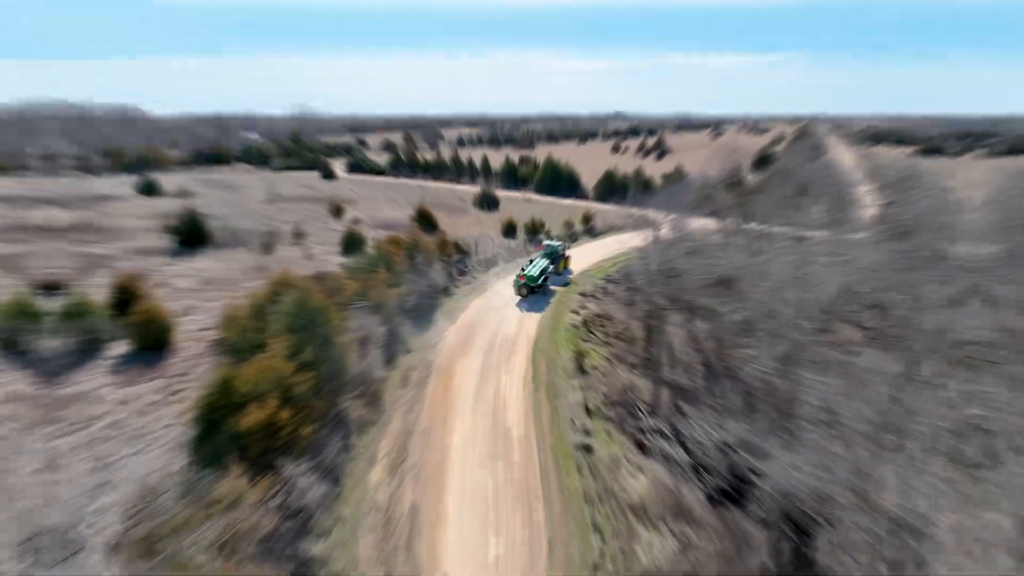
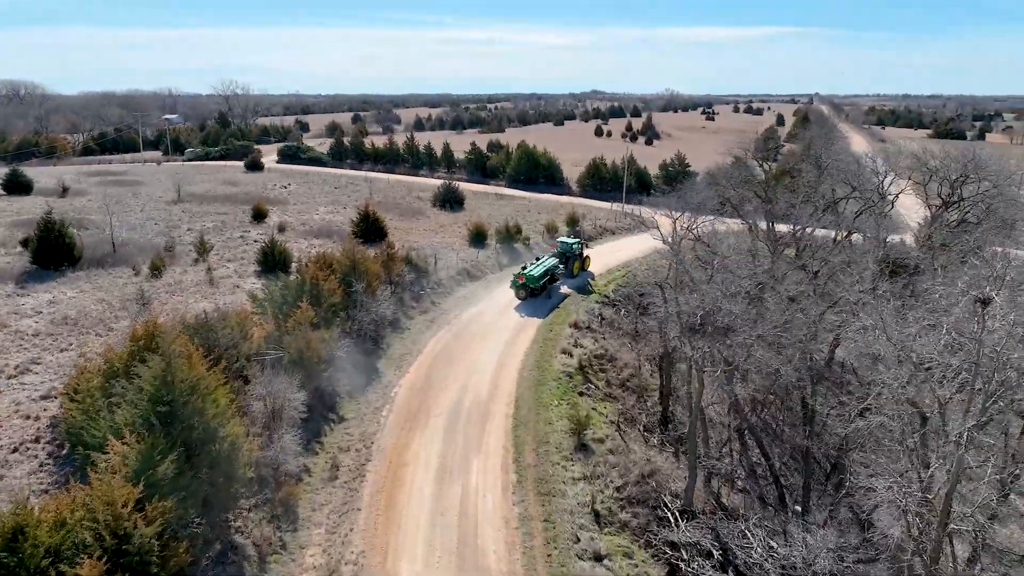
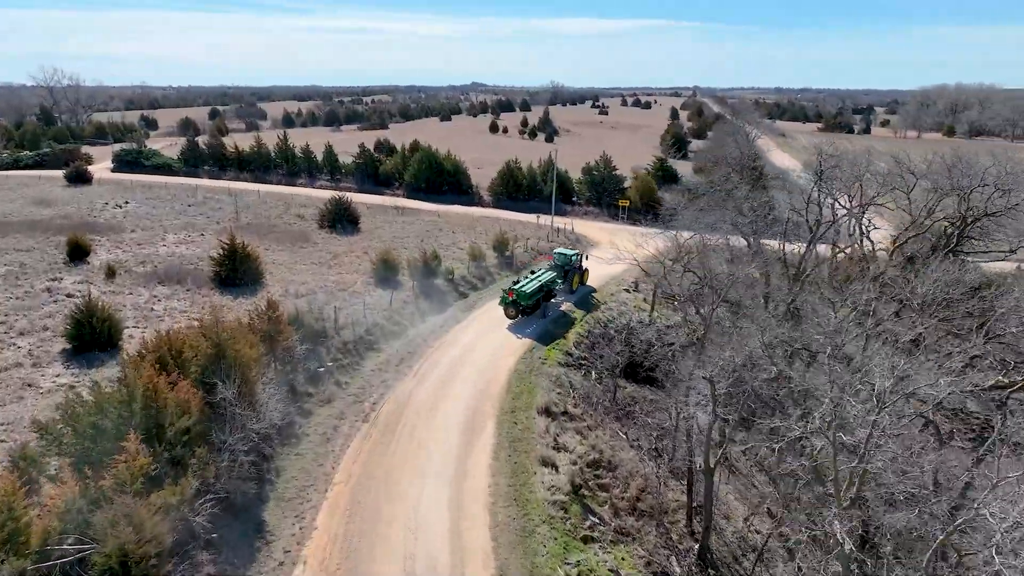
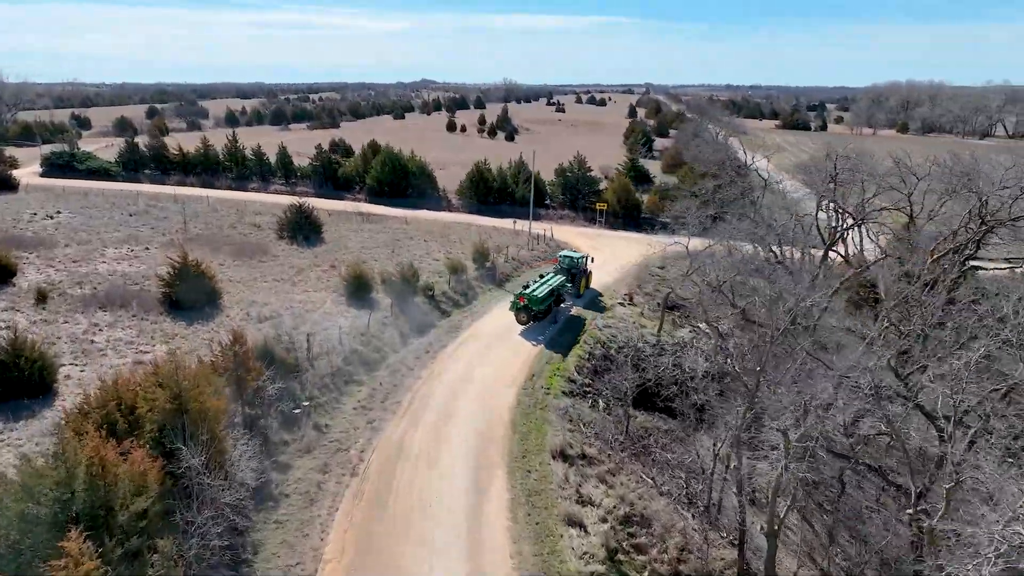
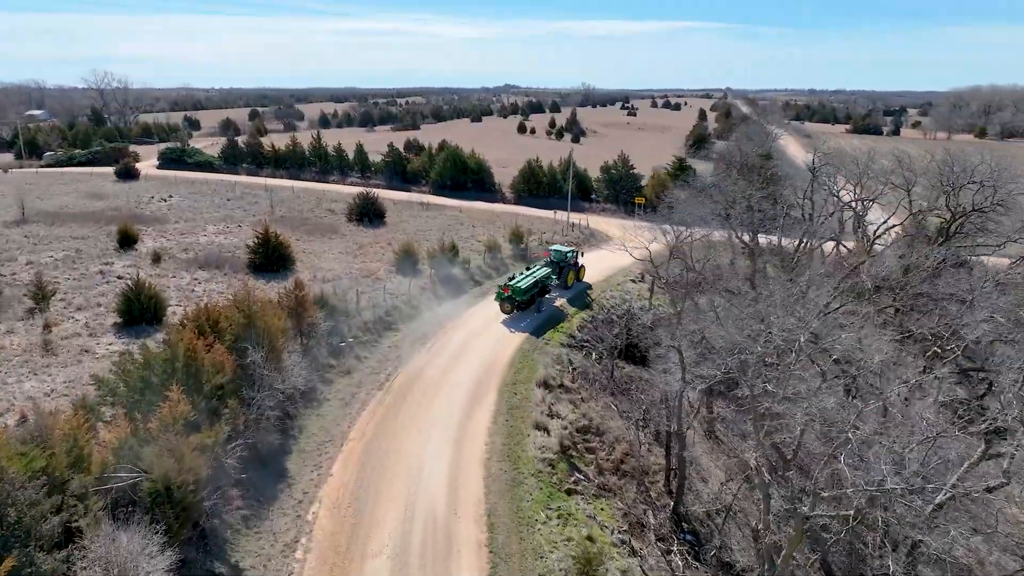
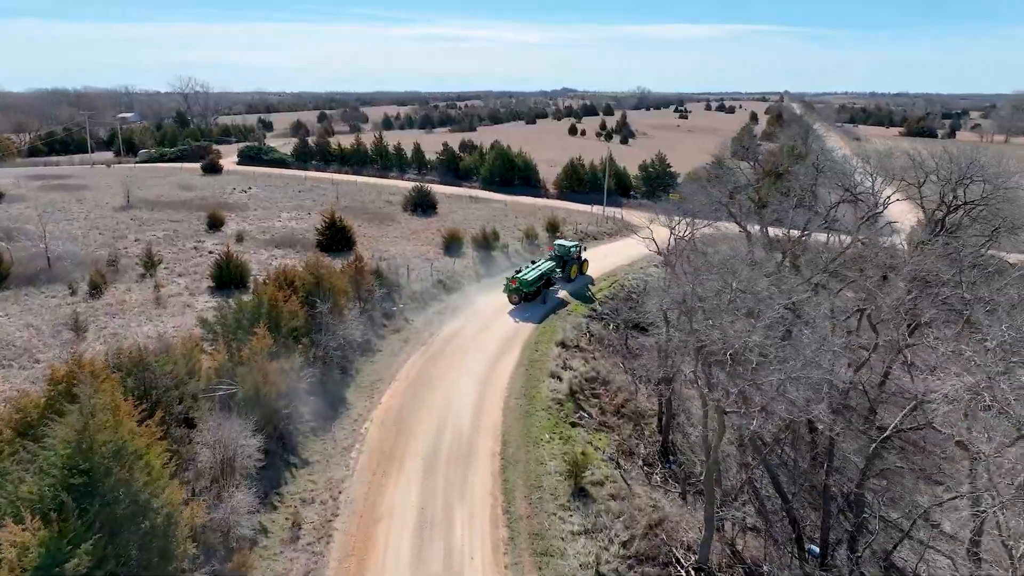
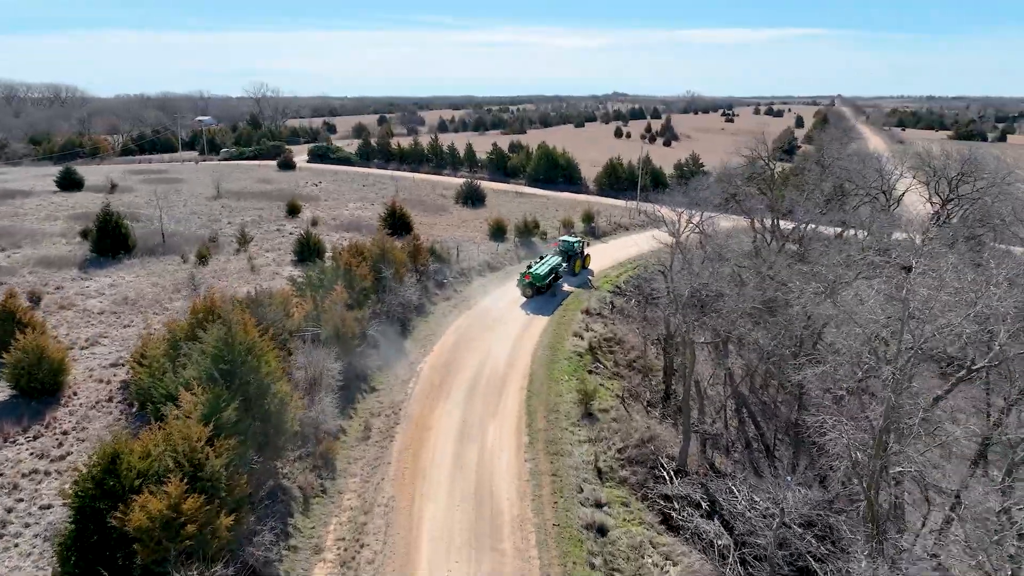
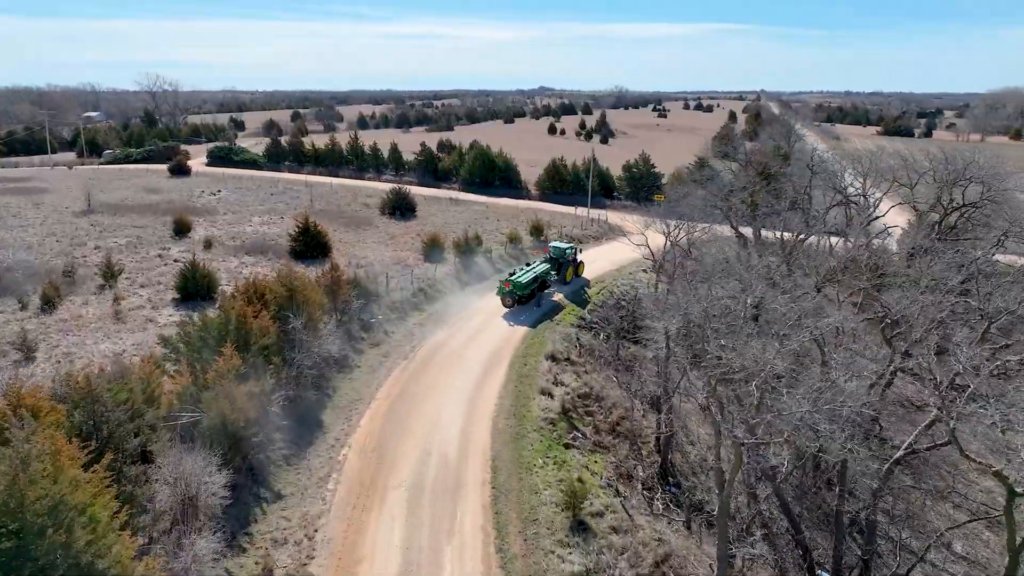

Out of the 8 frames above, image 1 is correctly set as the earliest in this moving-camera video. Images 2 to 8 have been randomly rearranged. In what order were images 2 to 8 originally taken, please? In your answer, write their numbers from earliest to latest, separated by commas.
7, 2, 6, 8, 5, 3, 4
